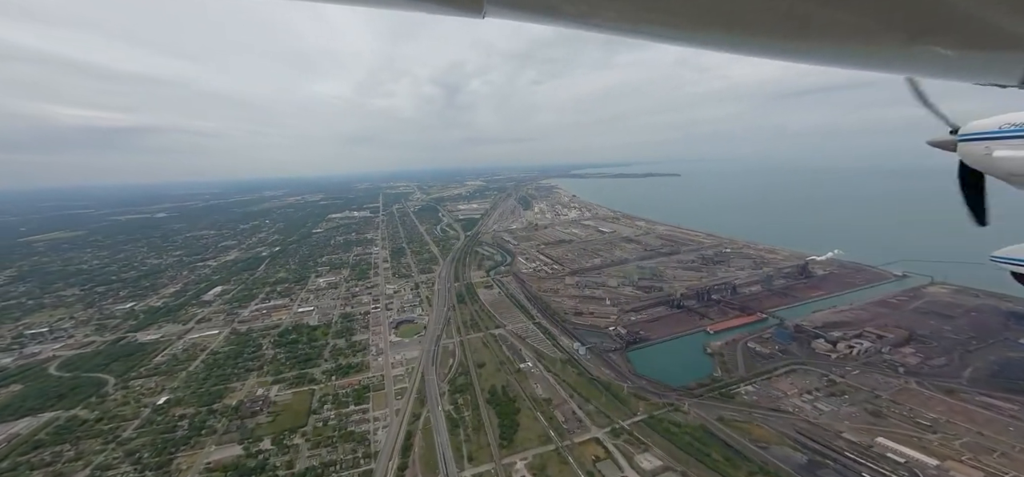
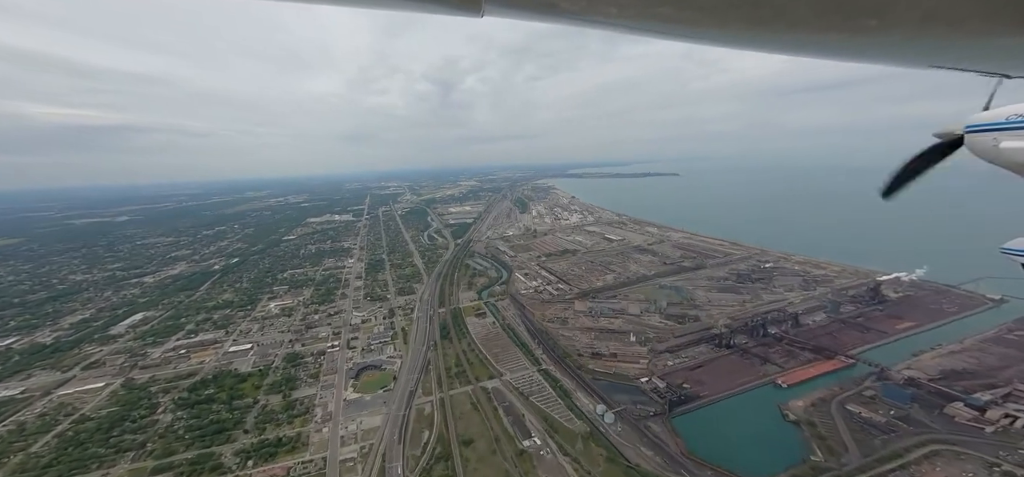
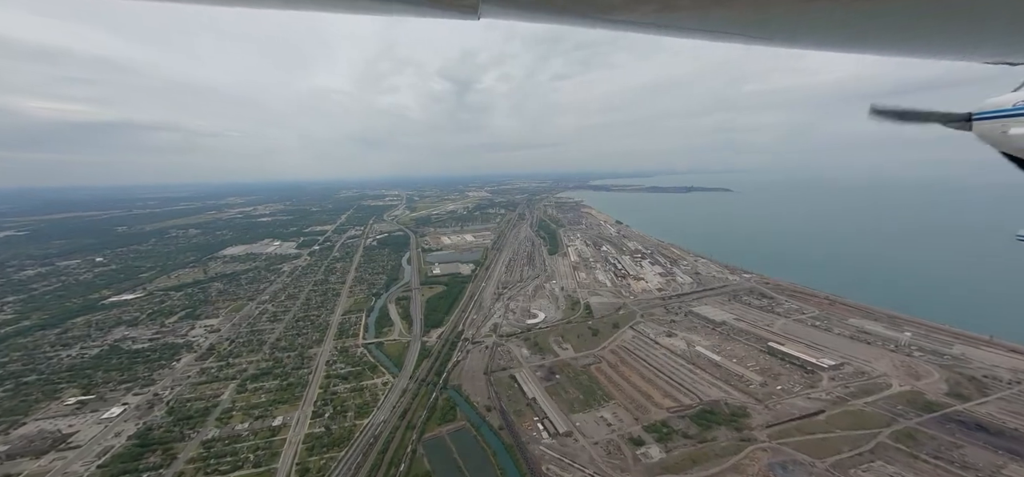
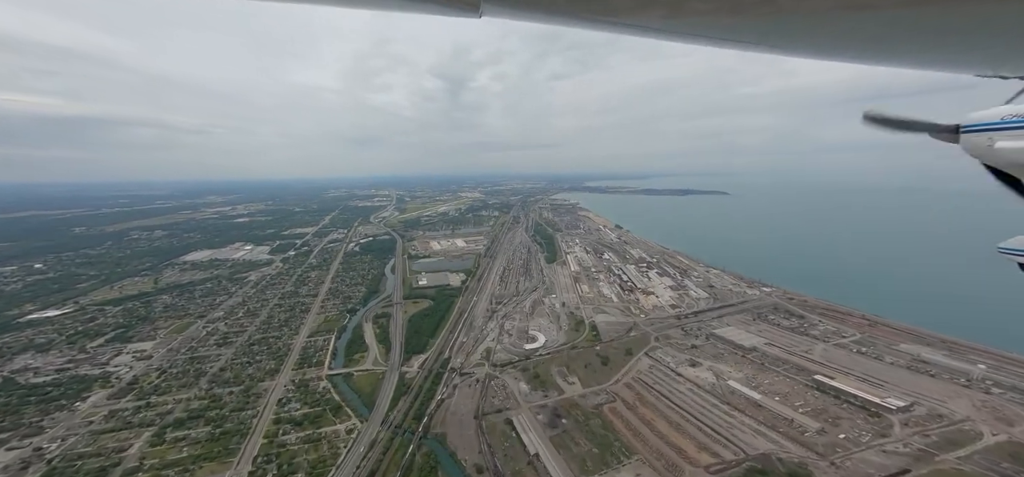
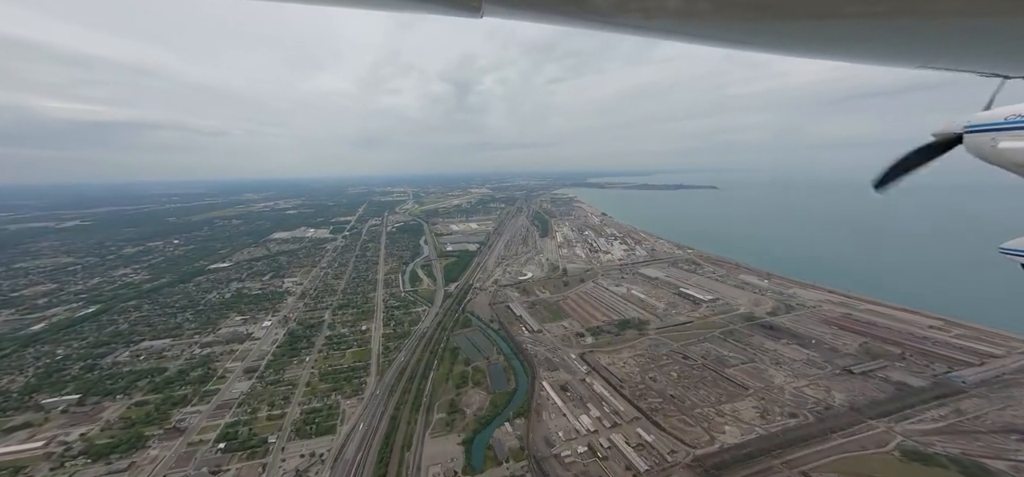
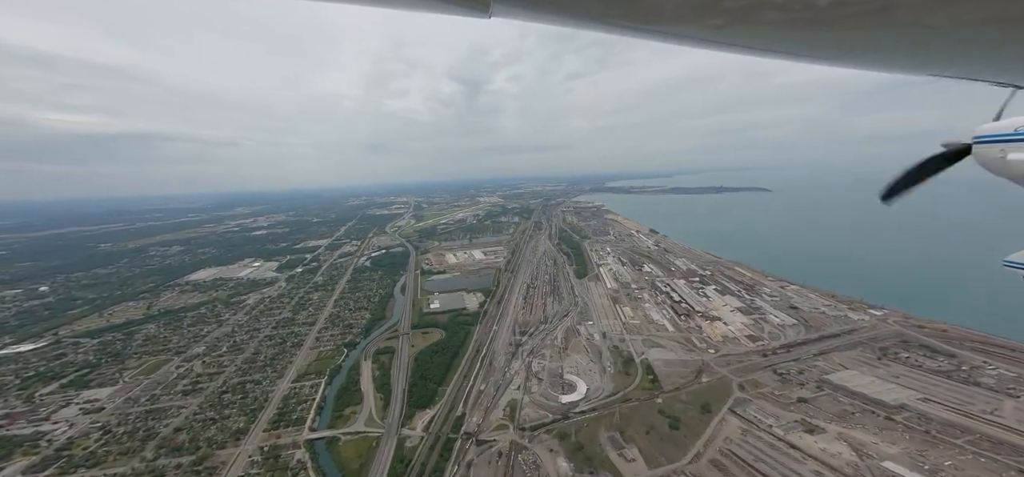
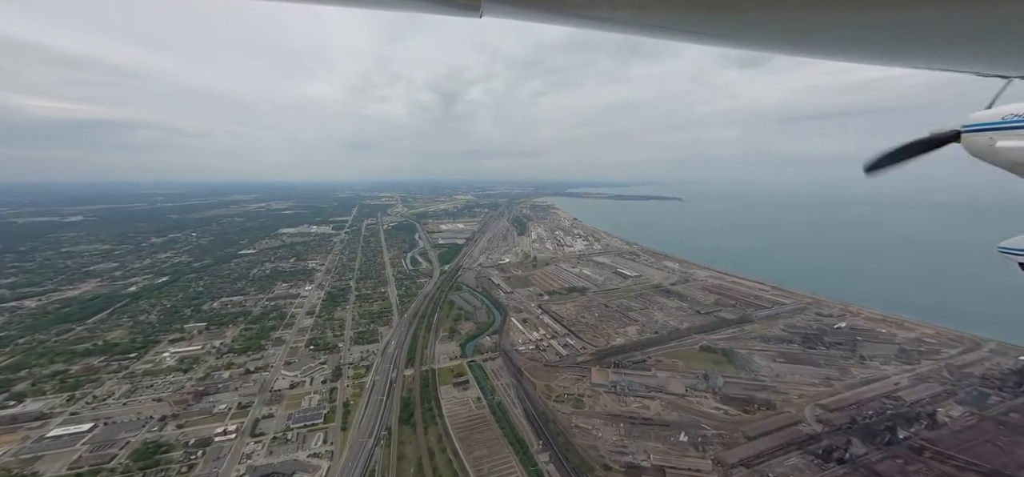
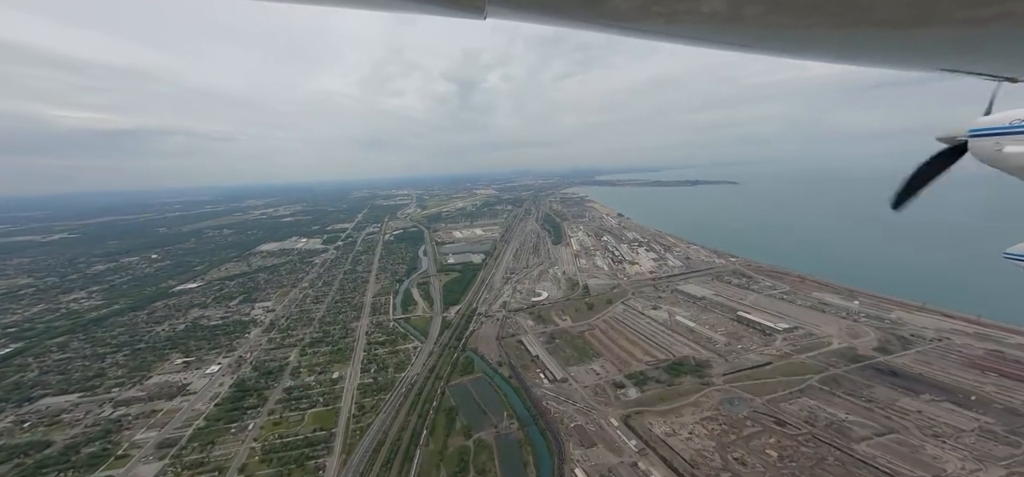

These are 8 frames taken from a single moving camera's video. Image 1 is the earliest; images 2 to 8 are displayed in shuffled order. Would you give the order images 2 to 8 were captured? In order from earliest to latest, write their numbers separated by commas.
2, 7, 5, 8, 3, 4, 6
